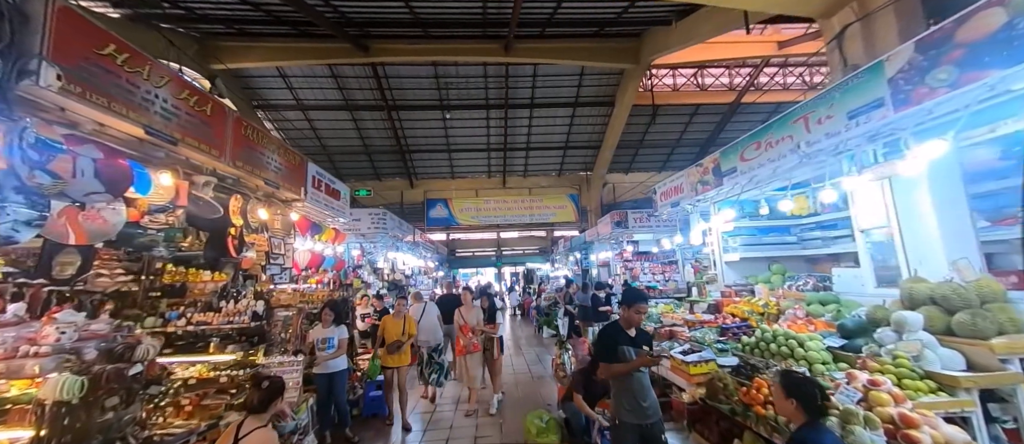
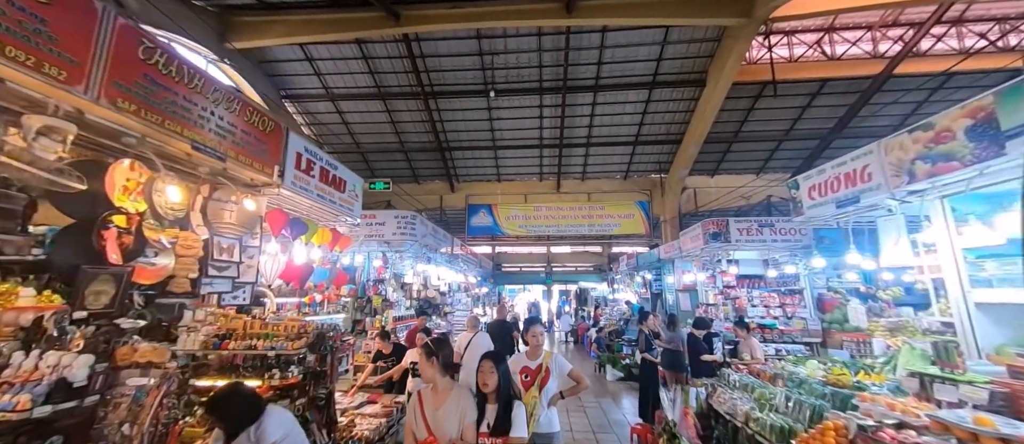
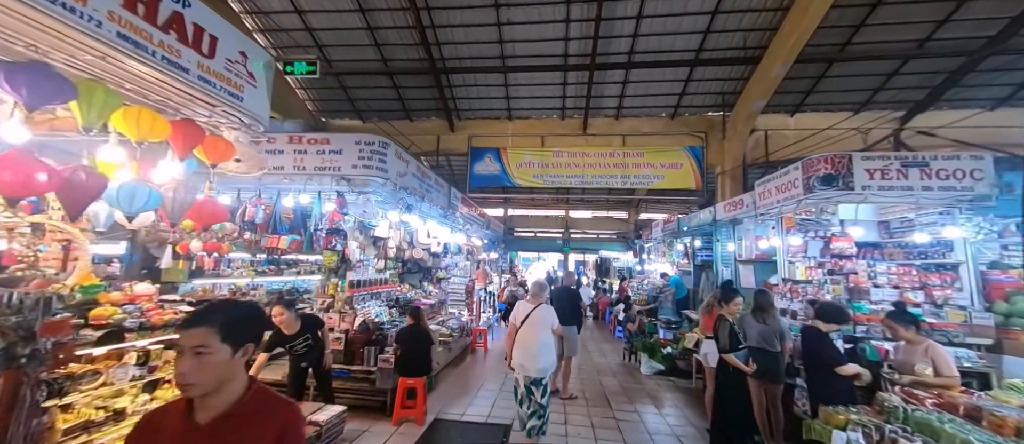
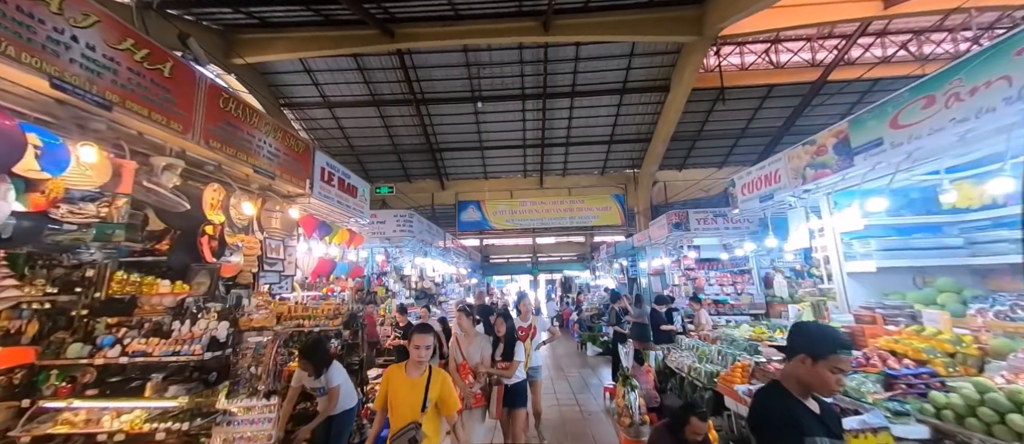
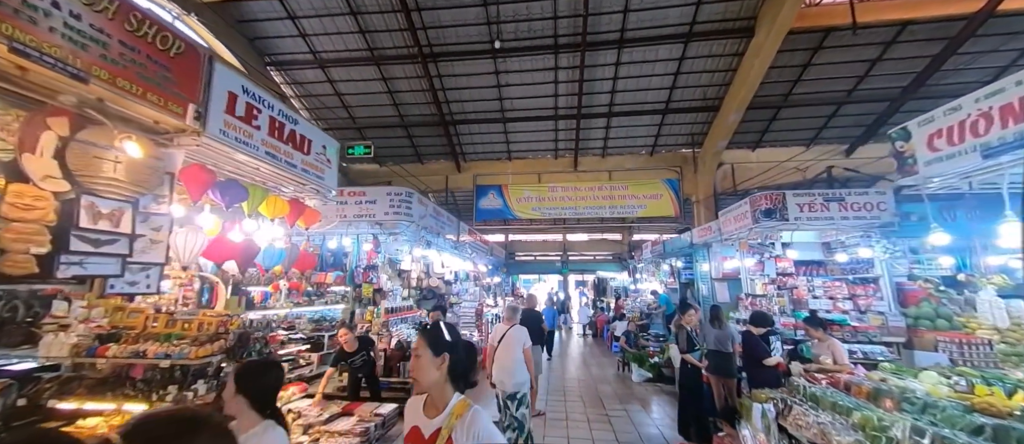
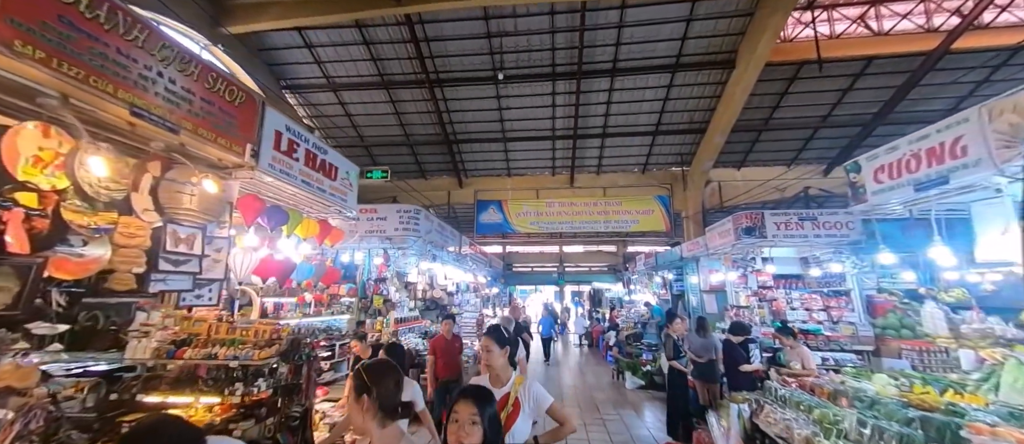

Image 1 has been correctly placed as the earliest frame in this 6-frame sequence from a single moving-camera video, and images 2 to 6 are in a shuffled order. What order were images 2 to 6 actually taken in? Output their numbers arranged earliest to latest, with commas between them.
4, 2, 6, 5, 3
